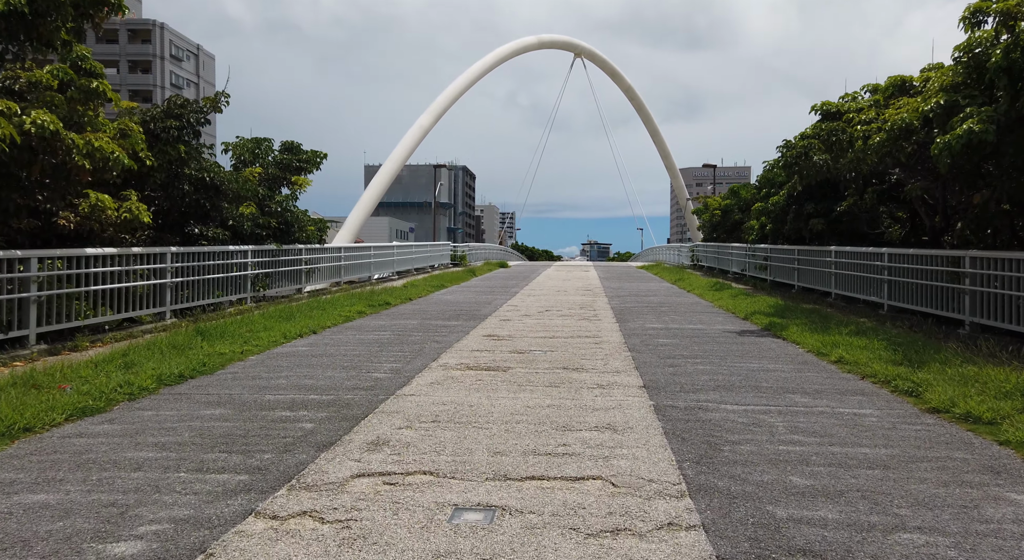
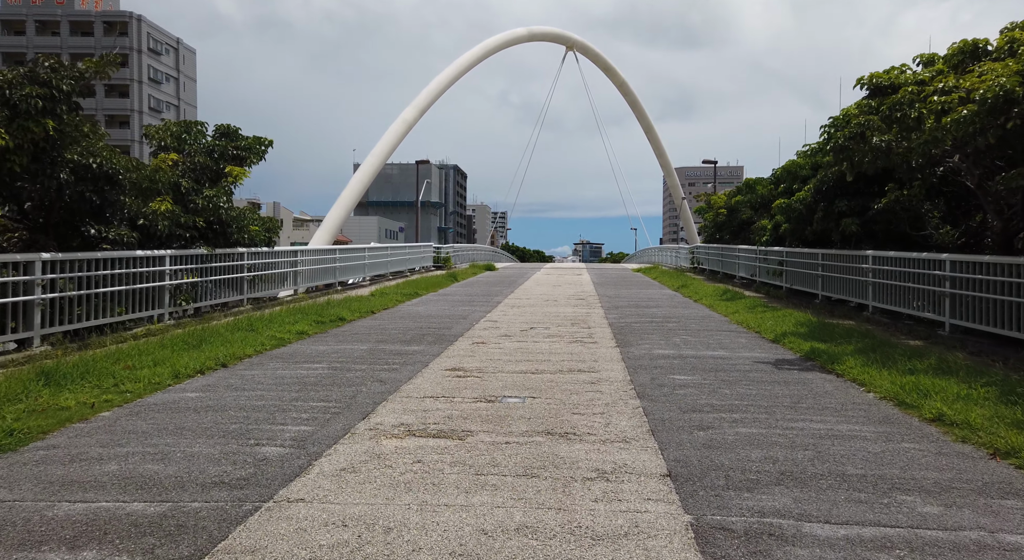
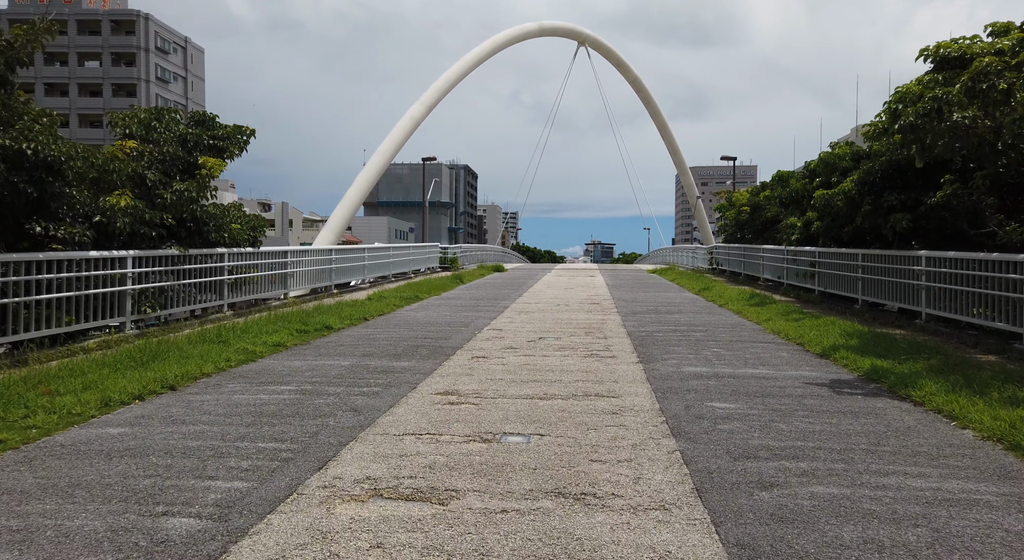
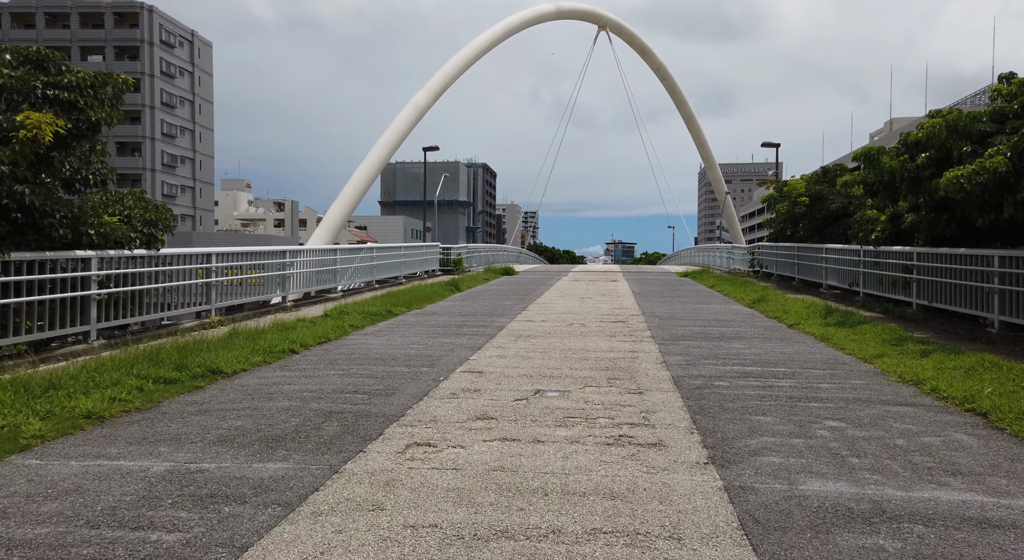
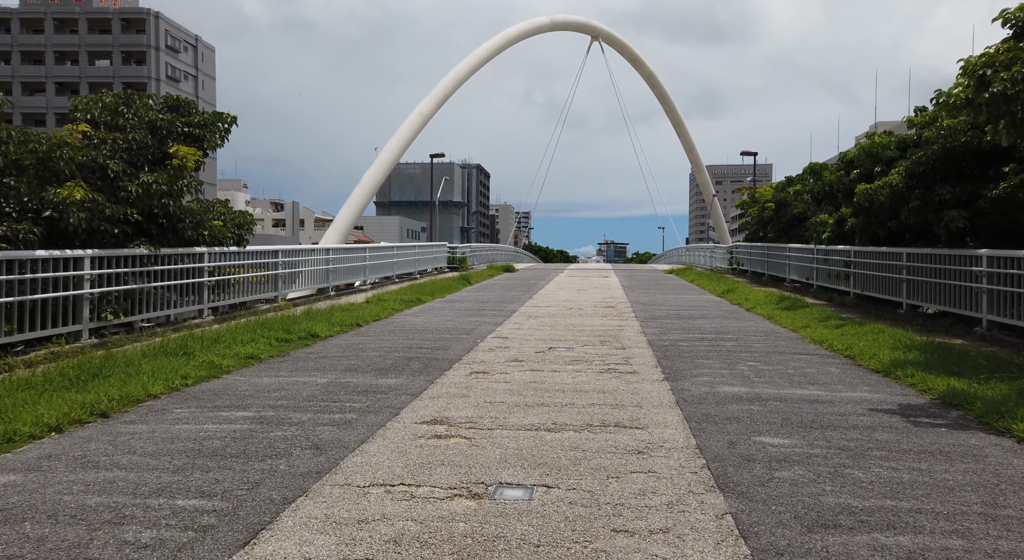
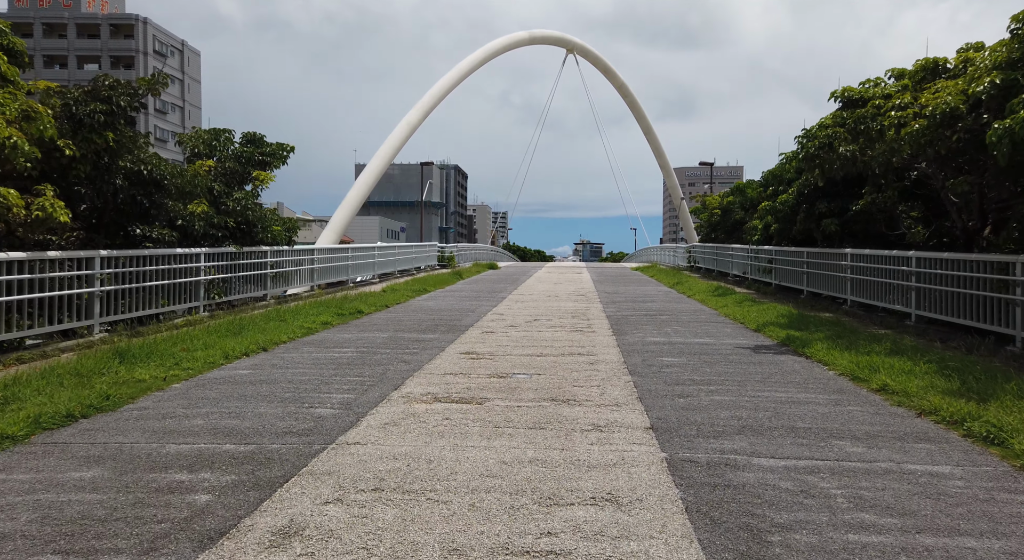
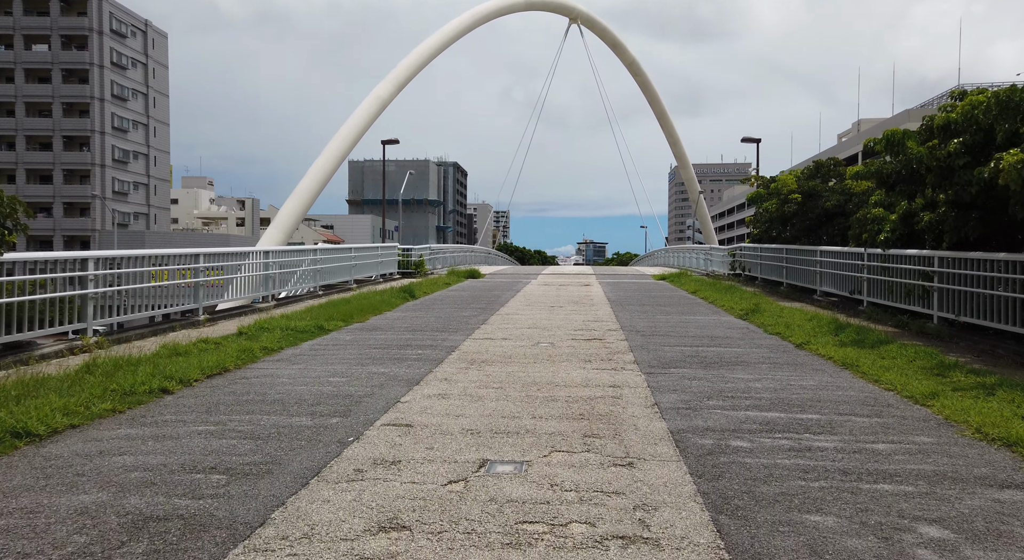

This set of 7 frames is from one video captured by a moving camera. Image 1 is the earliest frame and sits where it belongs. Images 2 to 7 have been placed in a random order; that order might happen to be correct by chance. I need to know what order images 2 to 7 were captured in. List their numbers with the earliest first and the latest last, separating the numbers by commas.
6, 2, 3, 5, 4, 7
